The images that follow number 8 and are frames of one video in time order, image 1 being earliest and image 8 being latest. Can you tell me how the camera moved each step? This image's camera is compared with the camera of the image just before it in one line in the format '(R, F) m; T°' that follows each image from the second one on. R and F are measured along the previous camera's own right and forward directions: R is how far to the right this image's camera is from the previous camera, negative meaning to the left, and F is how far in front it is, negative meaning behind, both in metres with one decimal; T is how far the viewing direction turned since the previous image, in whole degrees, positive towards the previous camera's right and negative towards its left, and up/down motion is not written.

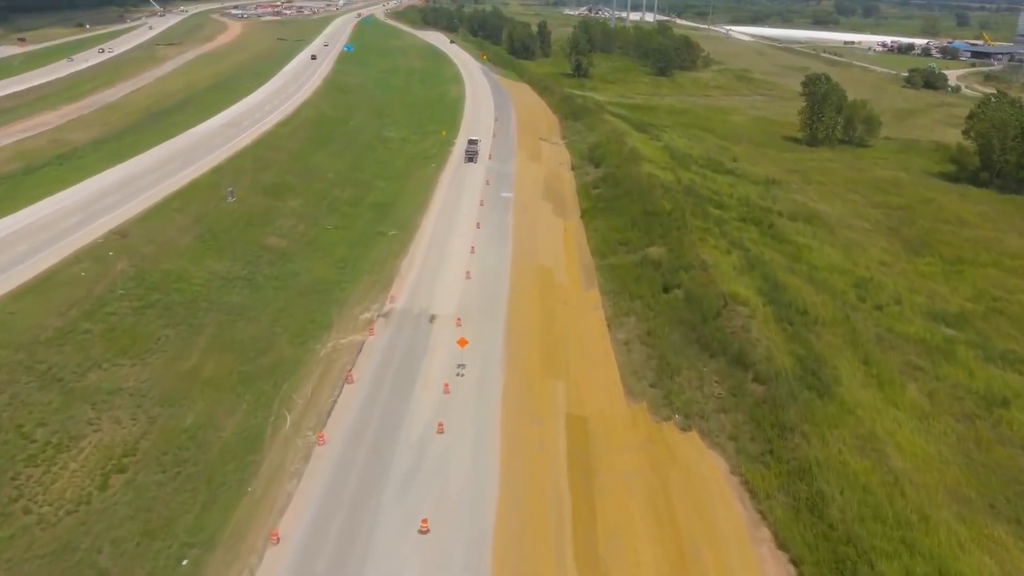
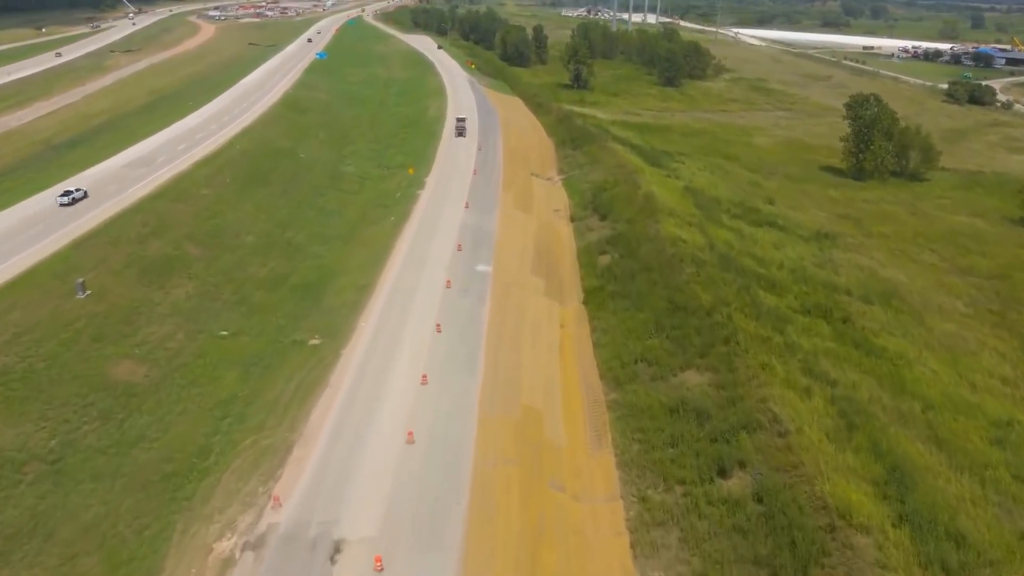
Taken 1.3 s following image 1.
(+0.9, +12.2) m; 0°
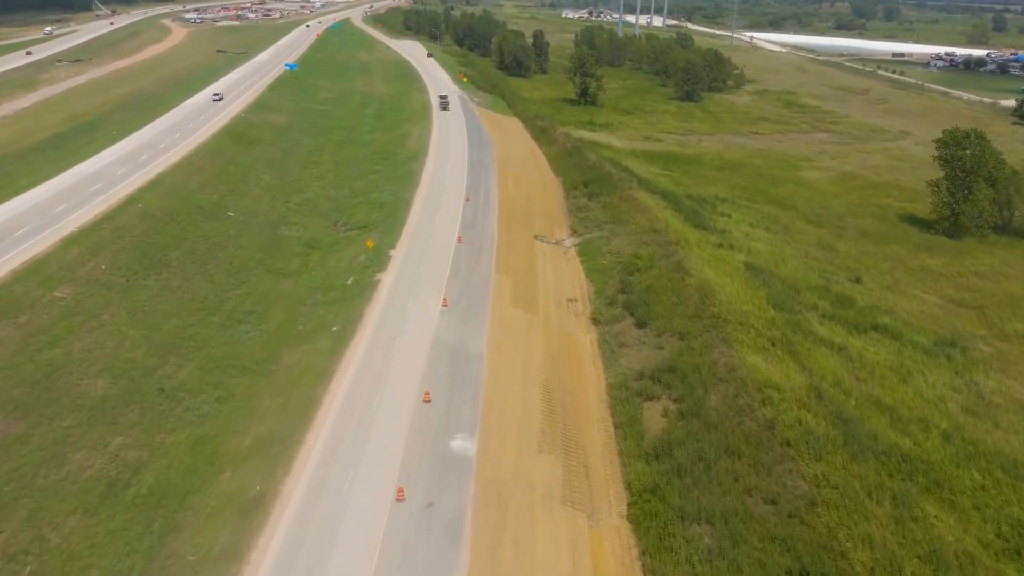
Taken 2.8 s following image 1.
(0.0, +13.5) m; 0°
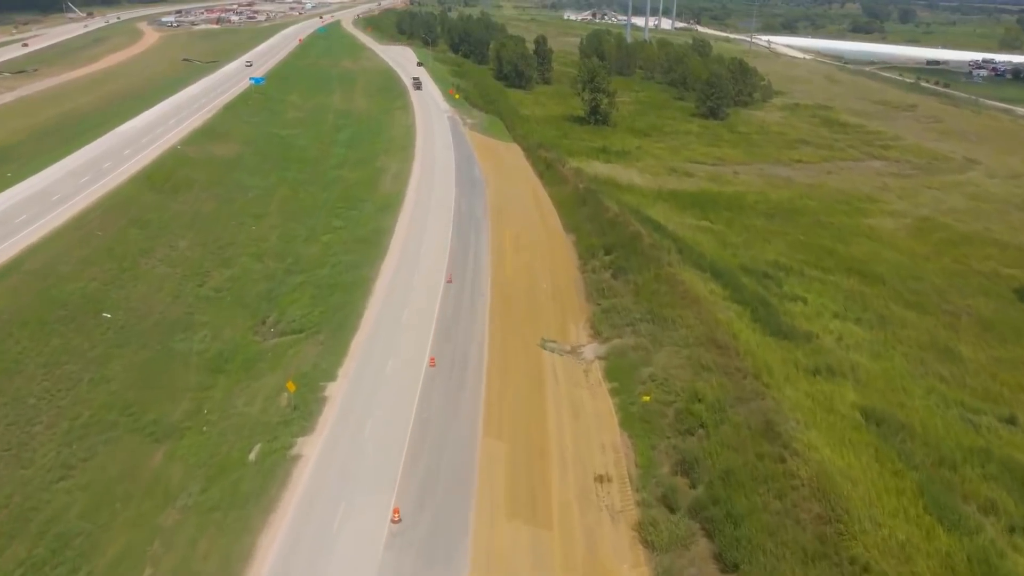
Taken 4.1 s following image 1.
(+0.1, +12.2) m; 0°
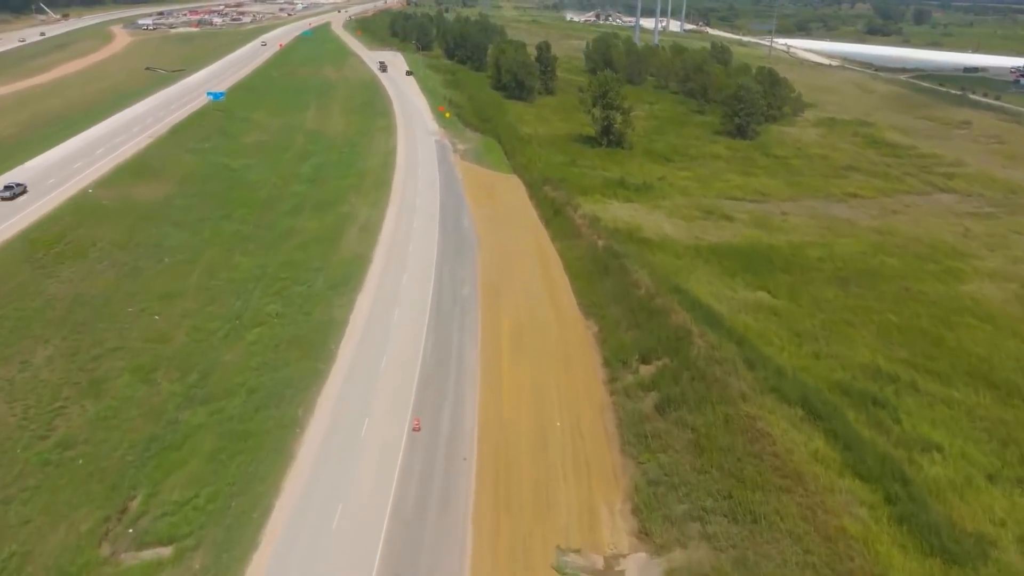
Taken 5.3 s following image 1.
(0.0, +11.1) m; 0°
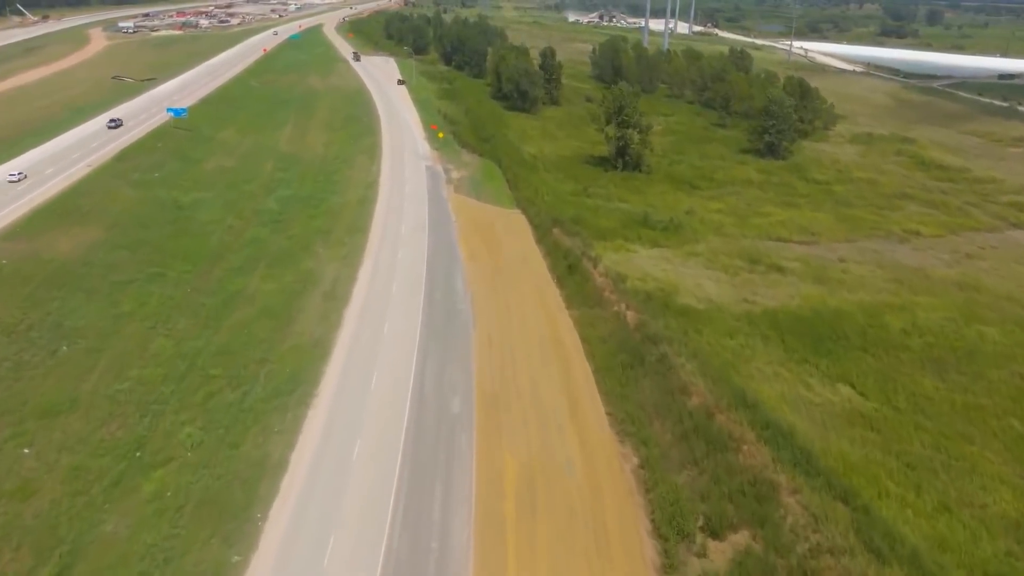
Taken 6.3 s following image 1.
(-0.2, +8.5) m; 0°
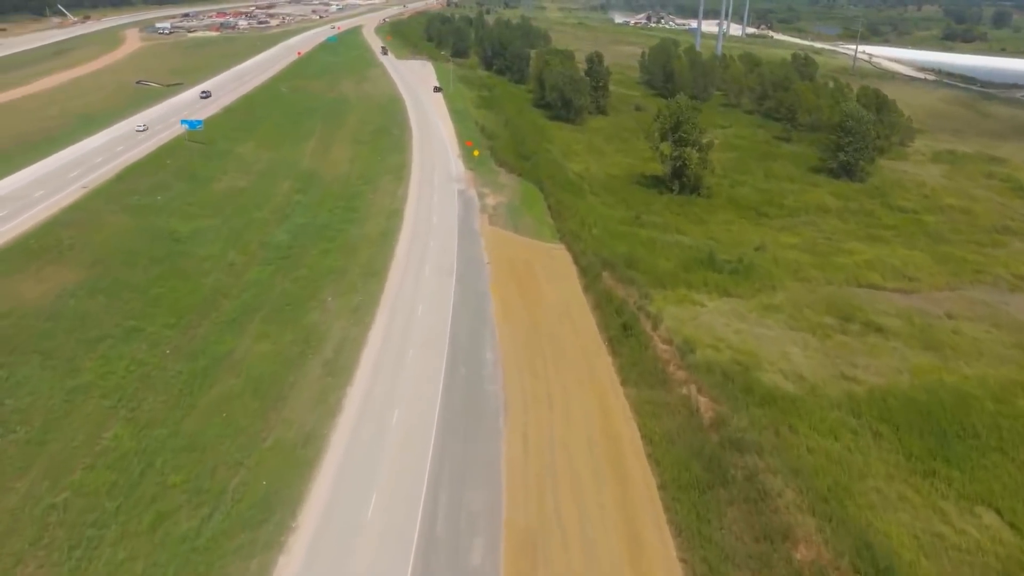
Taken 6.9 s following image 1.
(-0.2, +6.1) m; -3°
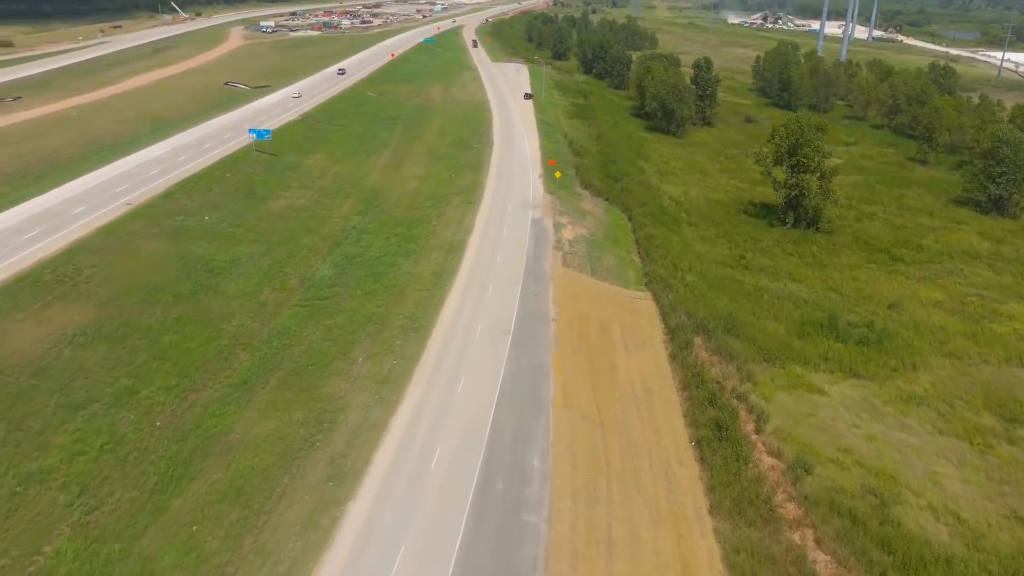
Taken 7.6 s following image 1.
(+0.9, +6.0) m; -7°
